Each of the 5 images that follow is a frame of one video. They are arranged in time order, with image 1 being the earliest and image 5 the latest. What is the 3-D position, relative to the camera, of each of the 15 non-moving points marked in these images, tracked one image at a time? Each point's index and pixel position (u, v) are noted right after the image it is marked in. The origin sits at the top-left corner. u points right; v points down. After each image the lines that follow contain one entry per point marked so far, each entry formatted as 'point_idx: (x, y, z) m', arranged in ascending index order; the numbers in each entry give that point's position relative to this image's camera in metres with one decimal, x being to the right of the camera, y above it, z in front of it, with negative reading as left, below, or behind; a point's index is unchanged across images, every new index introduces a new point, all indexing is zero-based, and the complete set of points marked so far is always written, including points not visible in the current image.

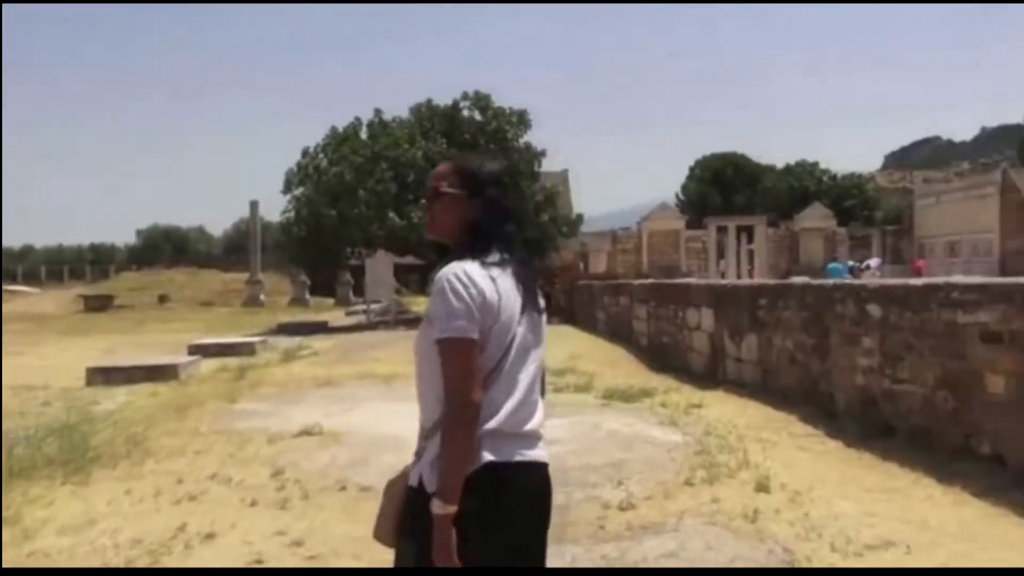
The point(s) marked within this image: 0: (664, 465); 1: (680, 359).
0: (+0.9, -1.1, +6.4) m
1: (+2.2, -0.9, +13.6) m
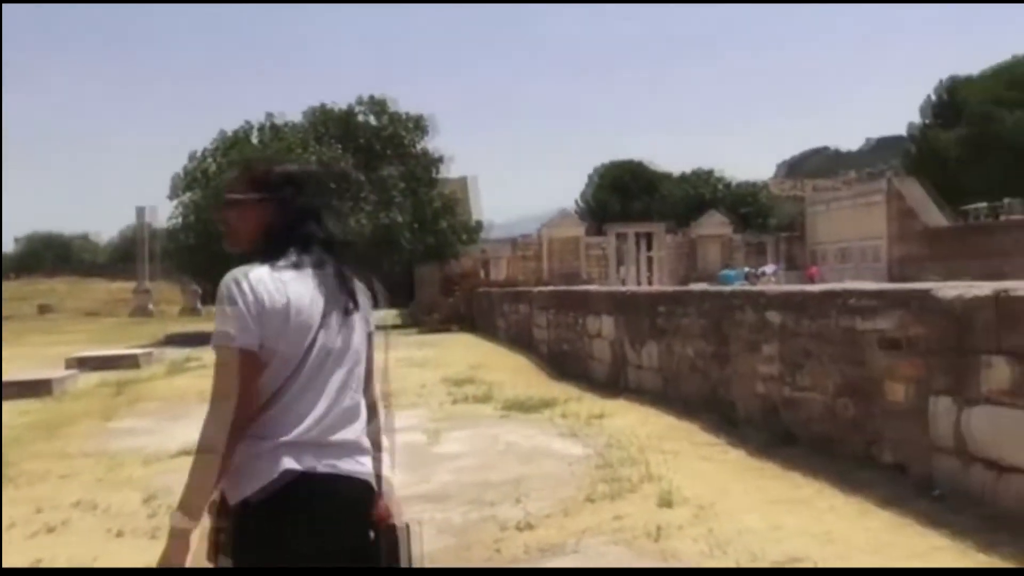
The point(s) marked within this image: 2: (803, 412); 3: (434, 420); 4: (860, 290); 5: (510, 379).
0: (+0.3, -1.1, +6.2) m
1: (+0.9, -1.0, +13.5) m
2: (+1.8, -0.8, +6.5) m
3: (-0.7, -1.1, +9.1) m
4: (+1.9, 0.0, +5.7) m
5: (0.0, -1.2, +13.5) m
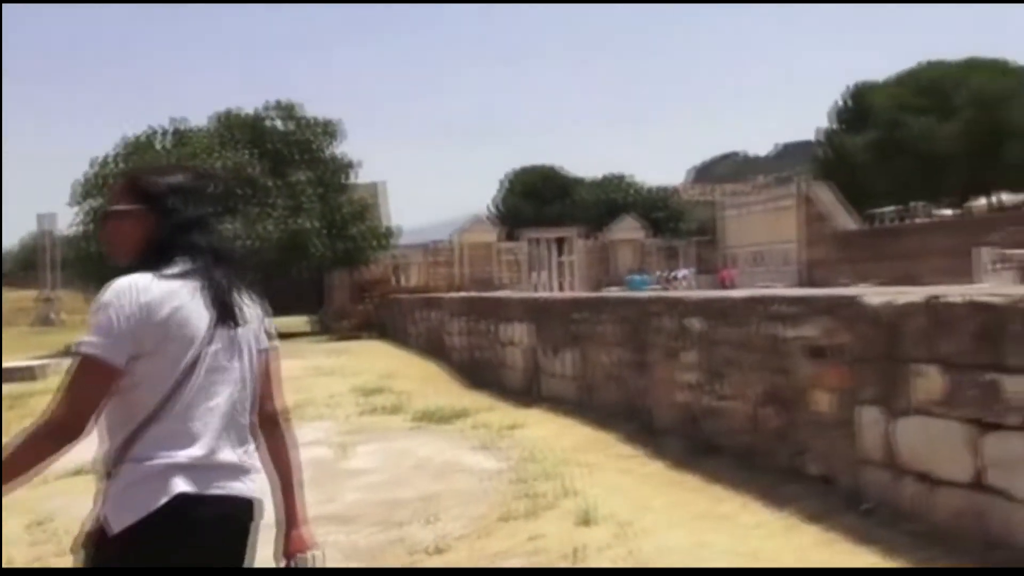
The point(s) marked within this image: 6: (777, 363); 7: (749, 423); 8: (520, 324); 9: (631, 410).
0: (-0.2, -1.2, +5.9) m
1: (-0.2, -1.1, +13.2) m
2: (+1.3, -0.8, +6.3) m
3: (-1.4, -1.2, +8.7) m
4: (+1.4, 0.0, +5.5) m
5: (-1.1, -1.3, +13.1) m
6: (+1.4, -0.4, +5.6) m
7: (+1.4, -0.8, +6.0) m
8: (+0.1, -0.4, +11.8) m
9: (+0.9, -1.0, +8.2) m
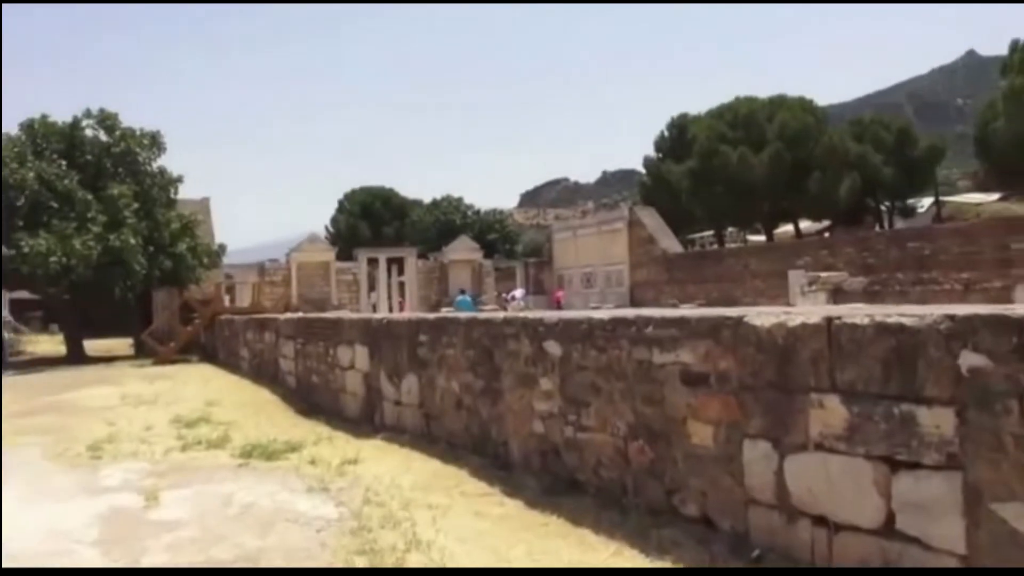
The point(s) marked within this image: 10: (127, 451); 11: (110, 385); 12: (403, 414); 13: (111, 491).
0: (-1.0, -1.3, +5.1) m
1: (-2.1, -1.3, +12.3) m
2: (+0.4, -0.9, +5.8) m
3: (-2.6, -1.4, +7.6) m
4: (+0.7, -0.1, +5.0) m
5: (-3.0, -1.5, +12.1) m
6: (+0.6, -0.5, +5.1) m
7: (+0.5, -0.9, +5.4) m
8: (-1.6, -0.6, +11.0) m
9: (-0.2, -1.1, +7.6) m
10: (-3.5, -1.5, +9.5) m
11: (-7.1, -1.7, +18.5) m
12: (-1.0, -1.1, +9.5) m
13: (-2.7, -1.3, +7.0) m
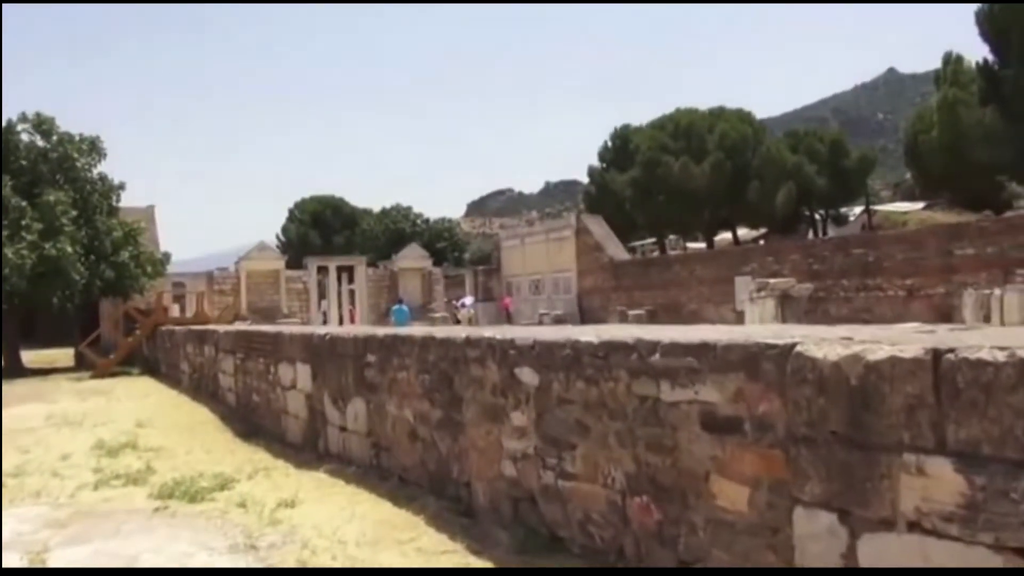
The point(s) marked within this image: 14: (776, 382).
0: (-1.1, -1.3, +3.9) m
1: (-2.6, -1.5, +11.1) m
2: (+0.3, -1.0, +4.7) m
3: (-2.8, -1.4, +6.4) m
4: (+0.6, -0.2, +4.0) m
5: (-3.5, -1.6, +10.9) m
6: (+0.5, -0.6, +4.0) m
7: (+0.4, -0.9, +4.4) m
8: (-2.0, -0.7, +9.8) m
9: (-0.4, -1.2, +6.5) m
10: (-3.8, -1.6, +8.2) m
11: (-7.8, -1.9, +17.0) m
12: (-1.3, -1.2, +8.4) m
13: (-2.9, -1.4, +5.8) m
14: (+0.8, -0.3, +3.3) m
